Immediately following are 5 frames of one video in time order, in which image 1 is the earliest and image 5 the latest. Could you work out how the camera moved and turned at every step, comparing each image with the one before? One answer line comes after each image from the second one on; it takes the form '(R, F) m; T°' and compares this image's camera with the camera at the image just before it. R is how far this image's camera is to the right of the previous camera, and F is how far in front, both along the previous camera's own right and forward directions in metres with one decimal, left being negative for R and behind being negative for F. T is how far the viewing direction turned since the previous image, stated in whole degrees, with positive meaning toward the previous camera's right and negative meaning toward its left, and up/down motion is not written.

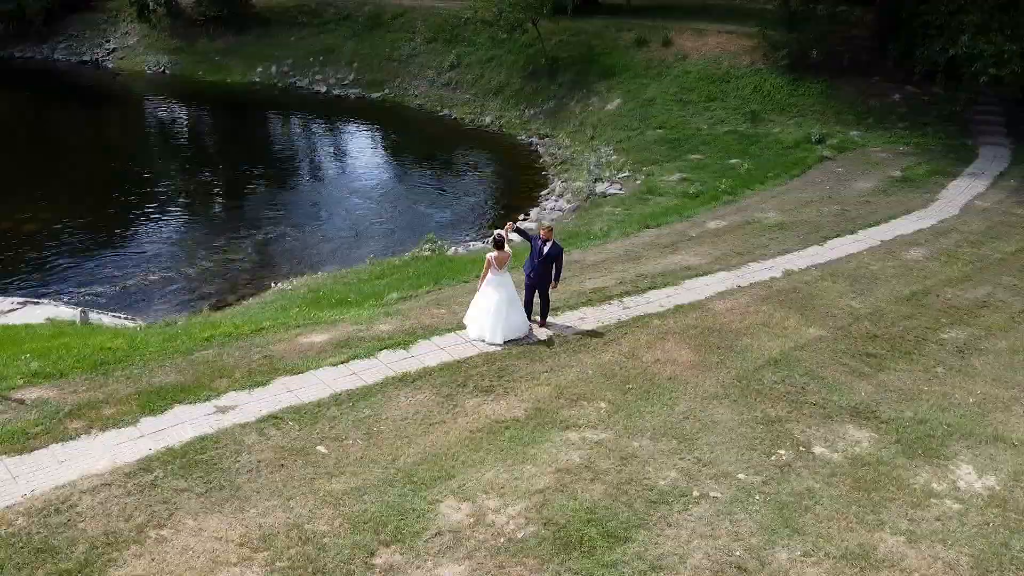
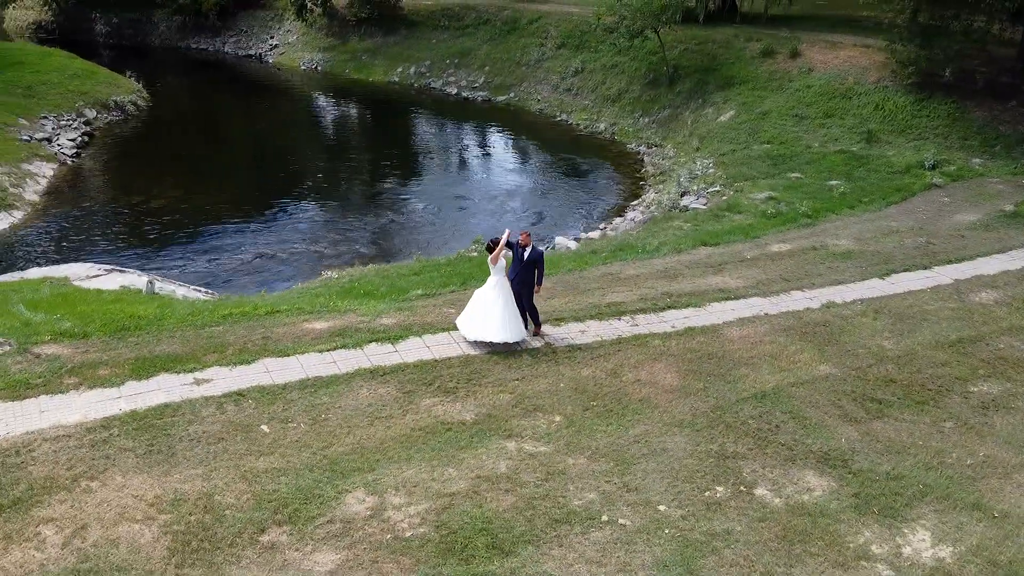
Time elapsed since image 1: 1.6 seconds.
(+2.9, +0.2) m; -11°
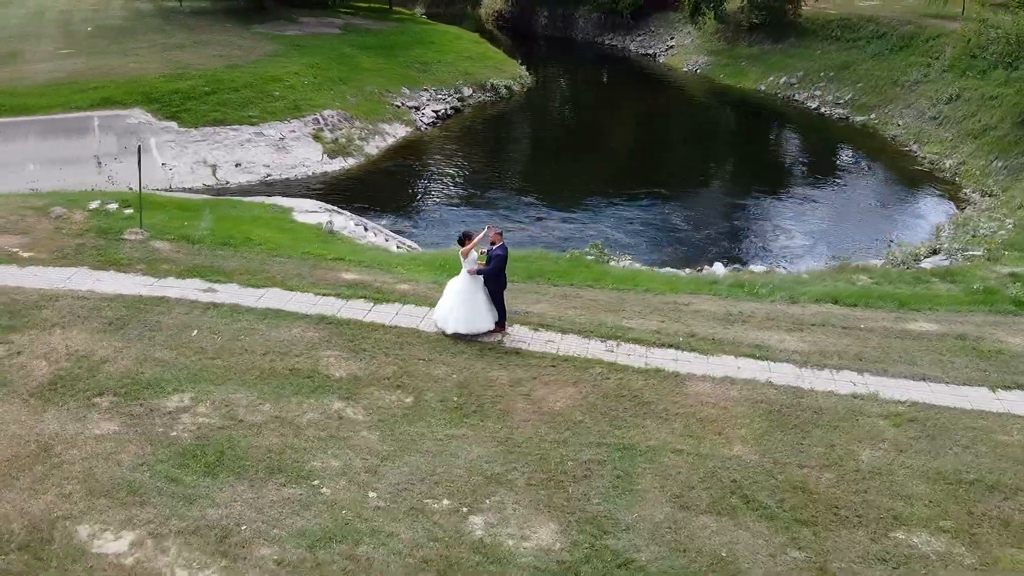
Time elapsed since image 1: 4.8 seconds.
(+8.2, +2.0) m; -31°
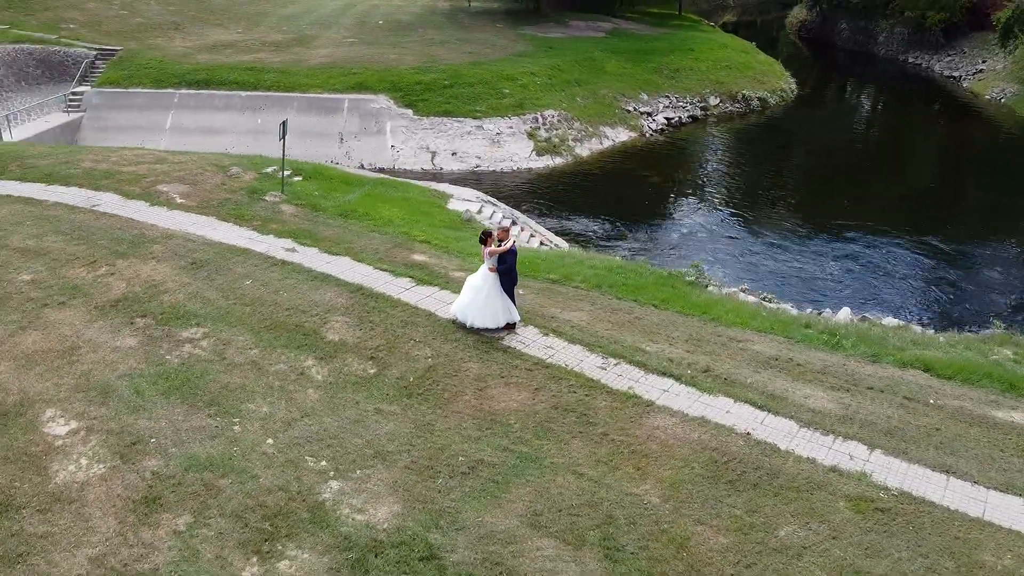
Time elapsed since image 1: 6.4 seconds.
(+5.3, +0.8) m; -21°
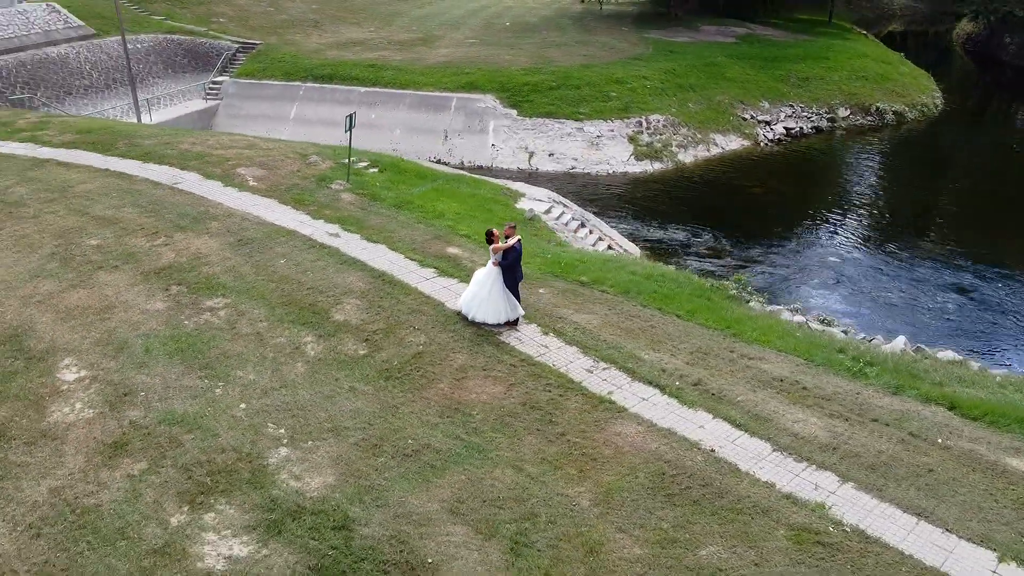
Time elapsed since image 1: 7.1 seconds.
(+2.7, 0.0) m; -10°
